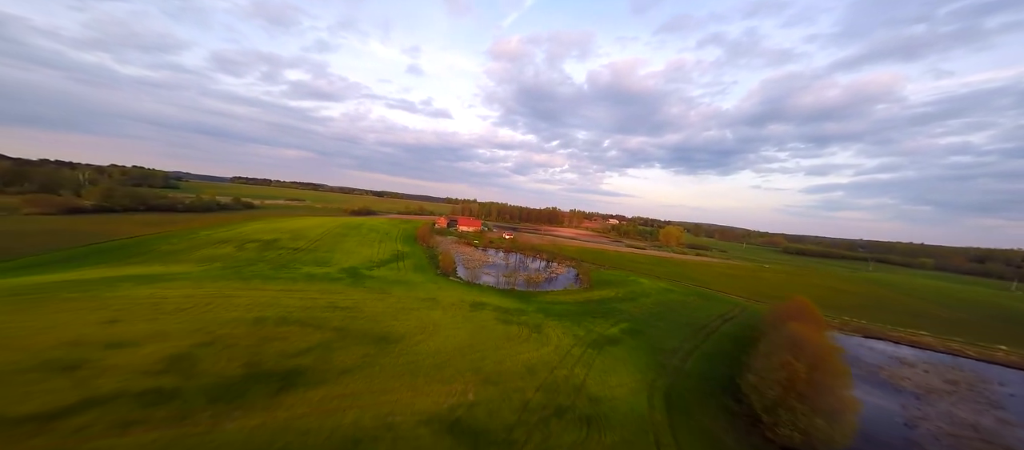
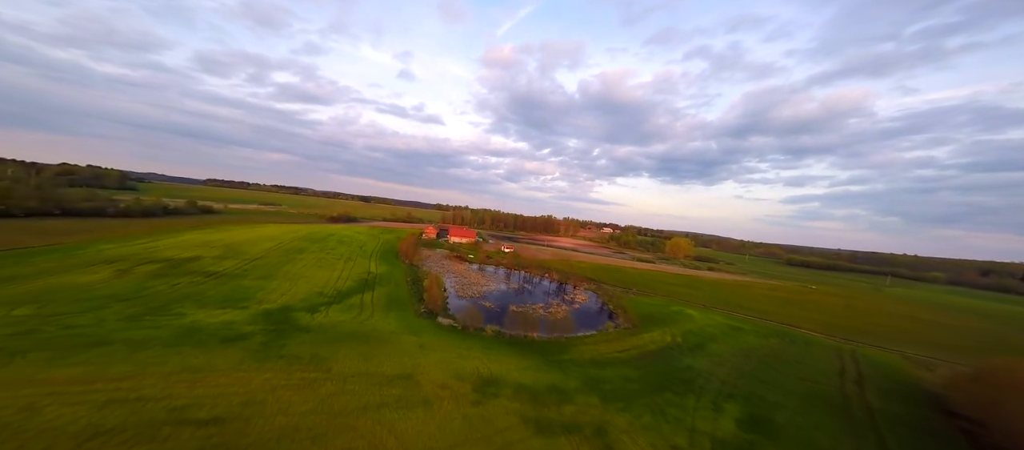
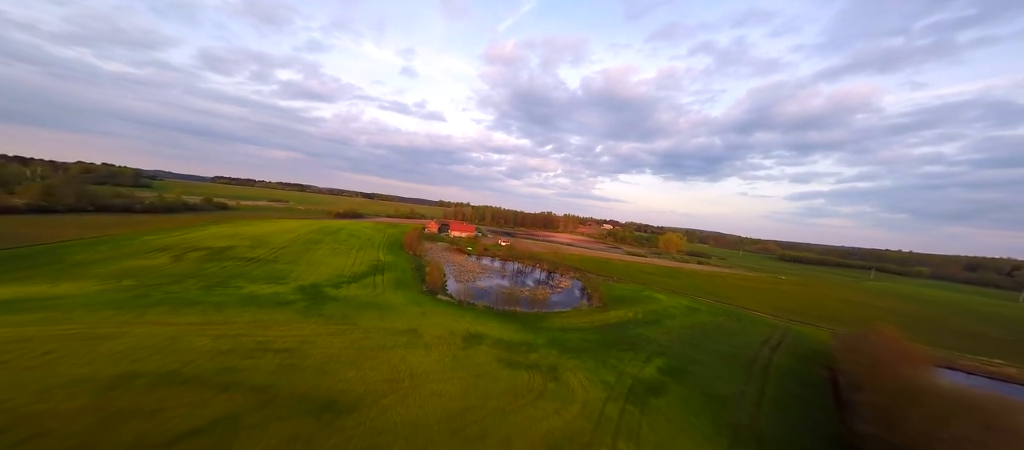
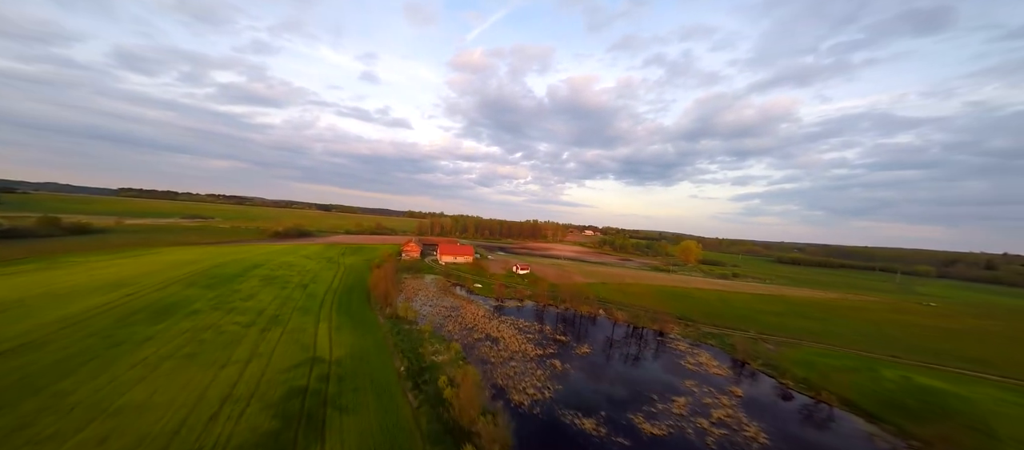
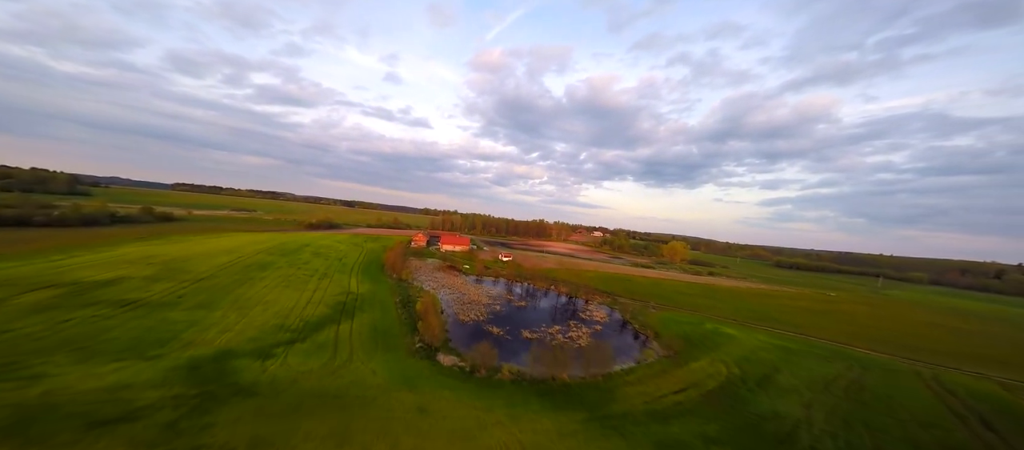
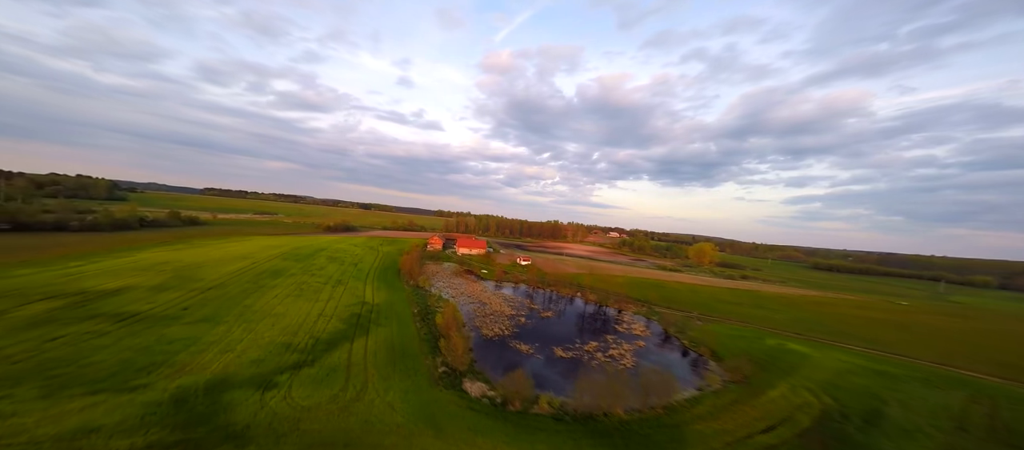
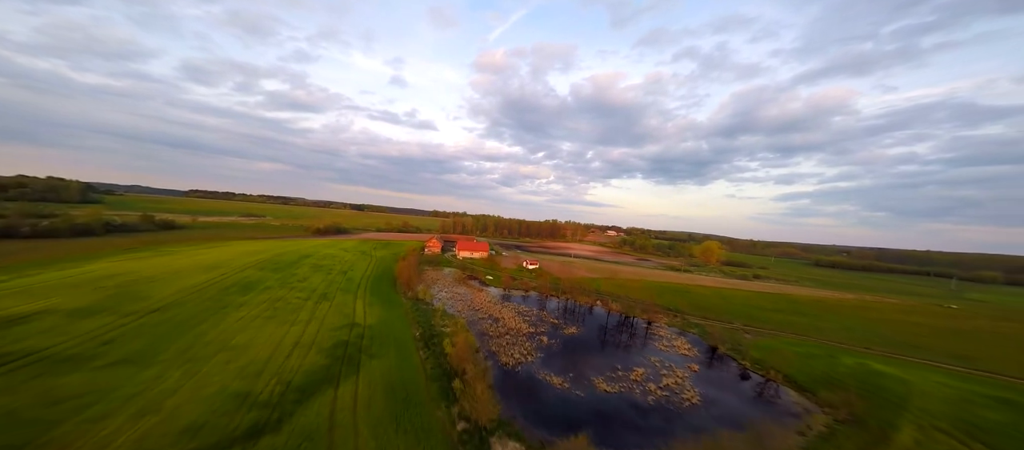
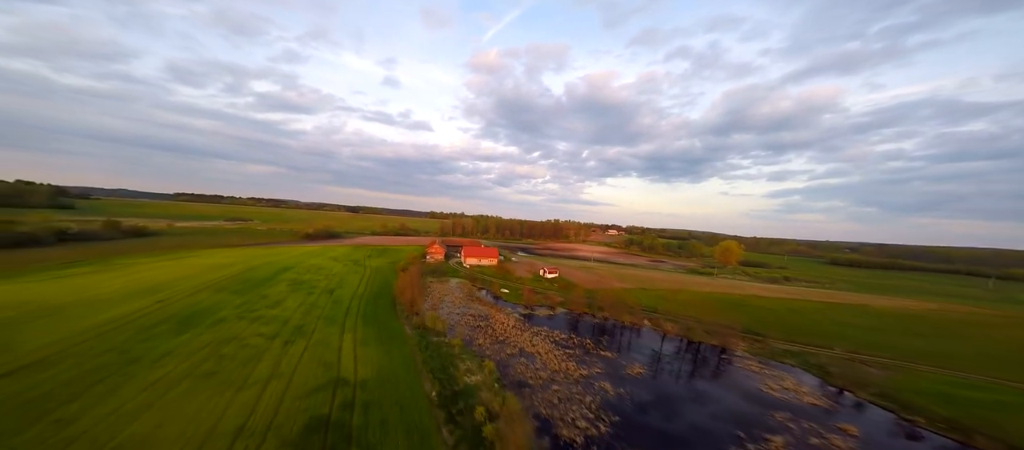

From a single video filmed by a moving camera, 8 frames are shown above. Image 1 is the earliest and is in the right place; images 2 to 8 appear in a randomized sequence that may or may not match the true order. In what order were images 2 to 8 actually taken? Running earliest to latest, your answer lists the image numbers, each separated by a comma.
3, 2, 5, 6, 7, 4, 8
